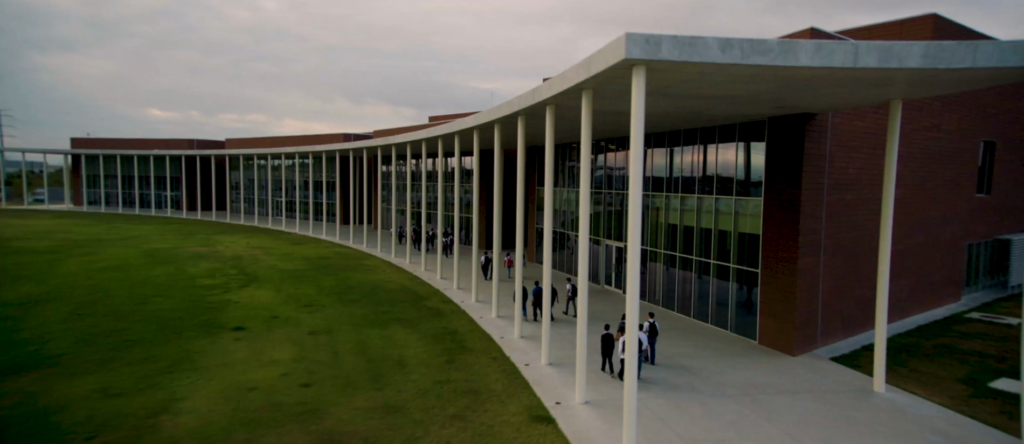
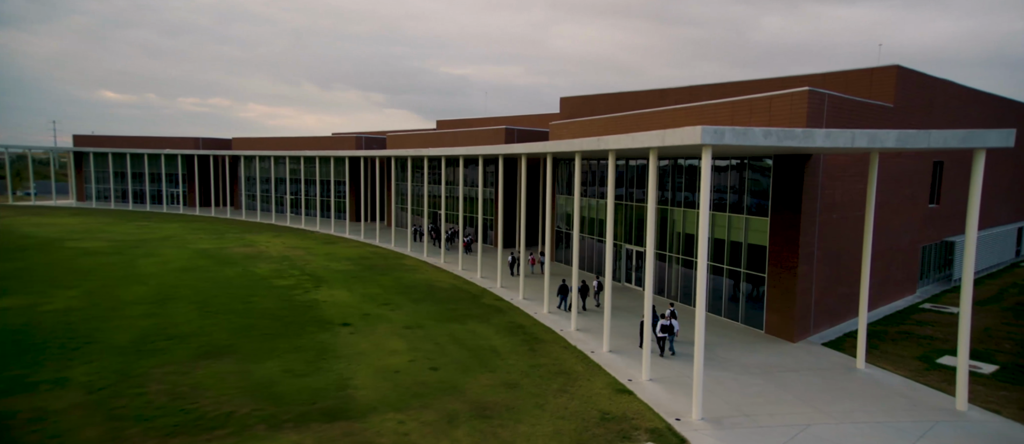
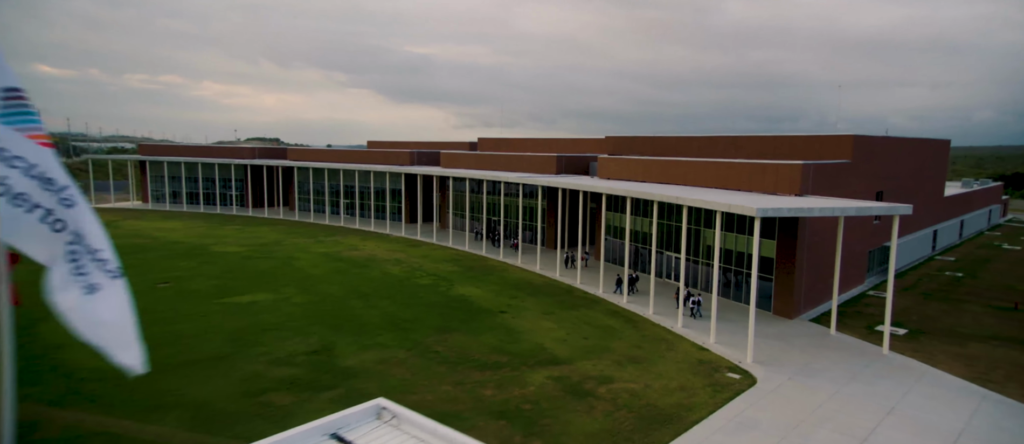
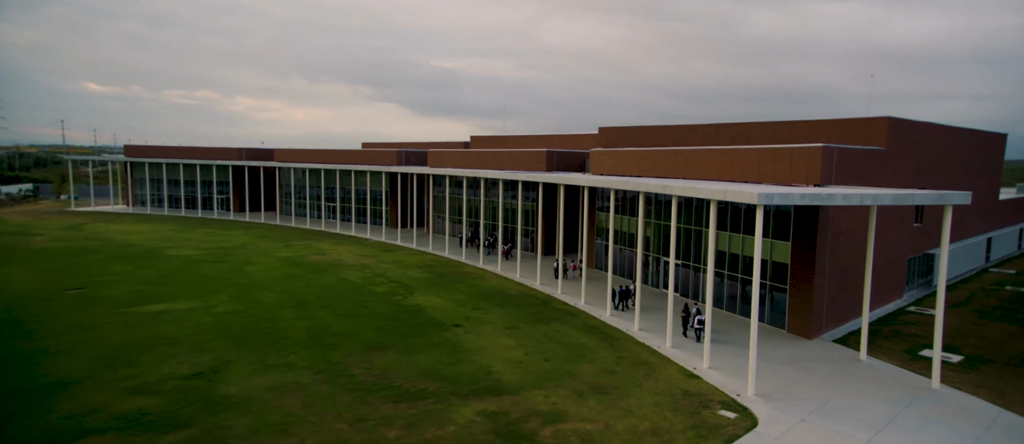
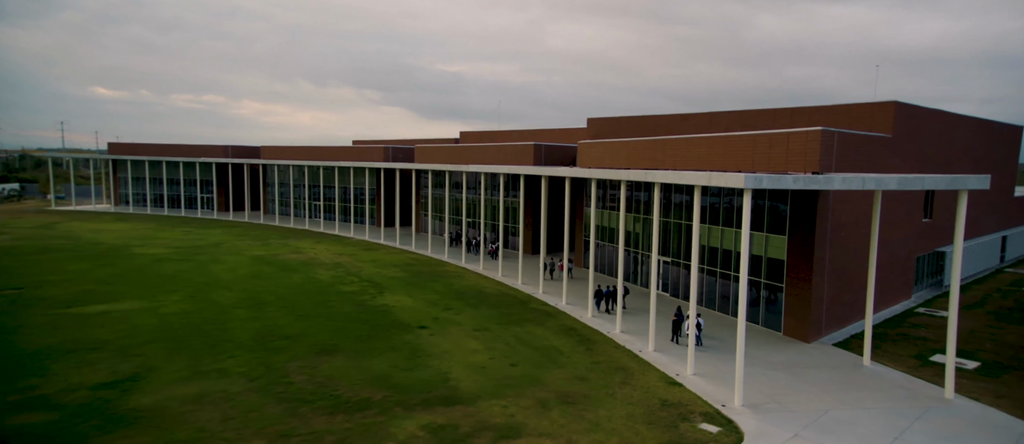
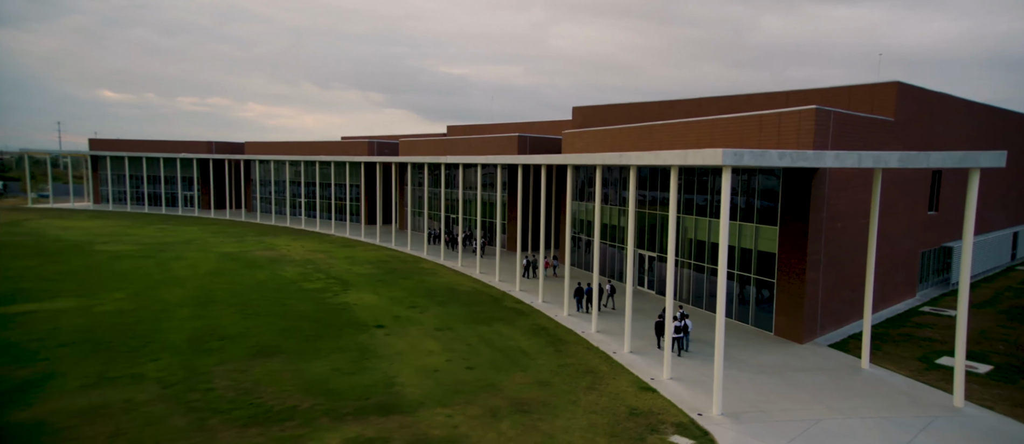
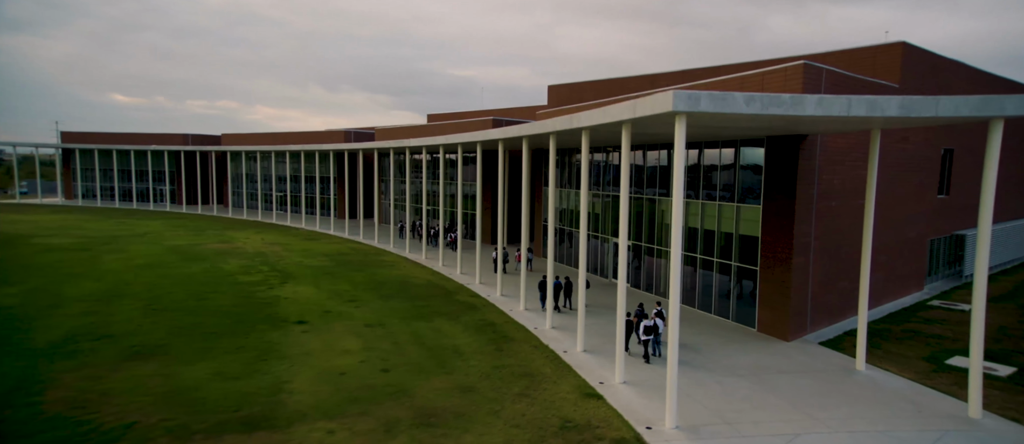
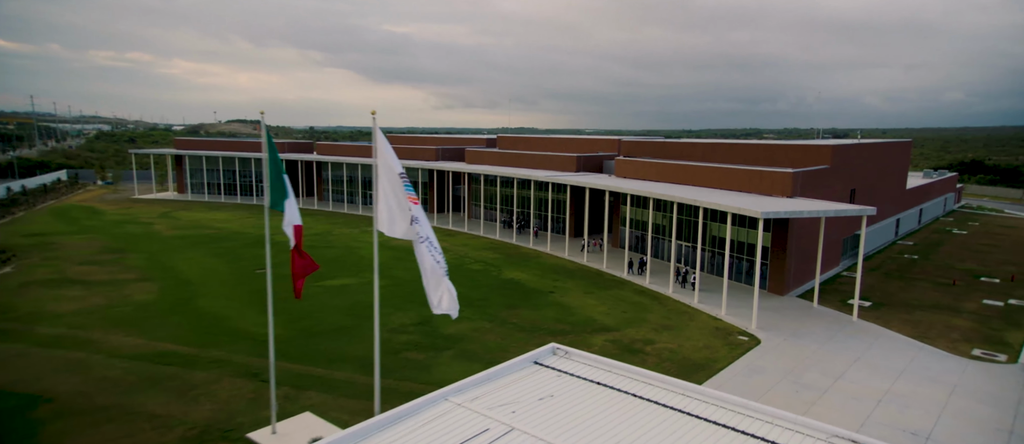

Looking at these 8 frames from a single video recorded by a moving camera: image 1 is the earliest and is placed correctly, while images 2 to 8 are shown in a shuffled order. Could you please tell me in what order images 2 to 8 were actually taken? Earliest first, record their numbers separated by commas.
7, 2, 6, 5, 4, 3, 8
